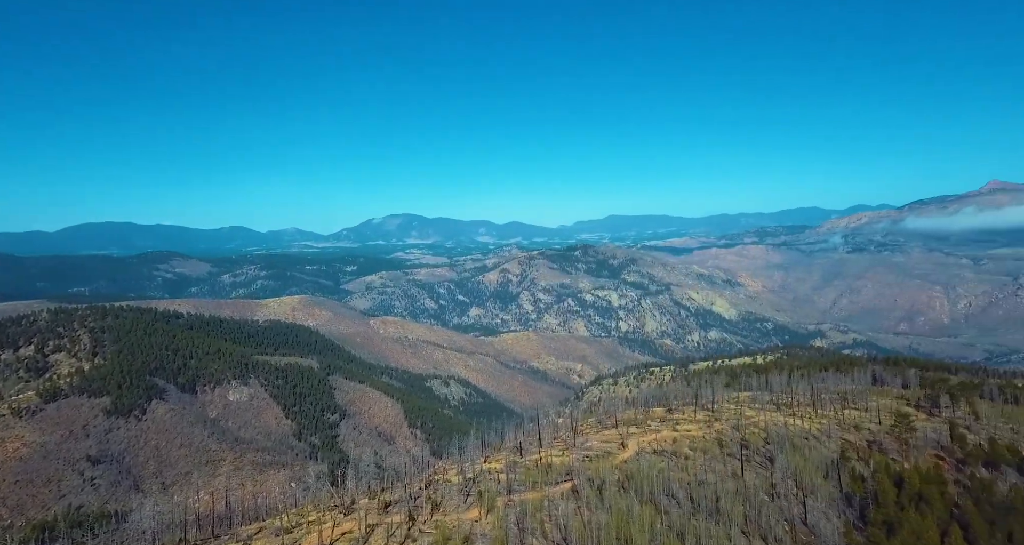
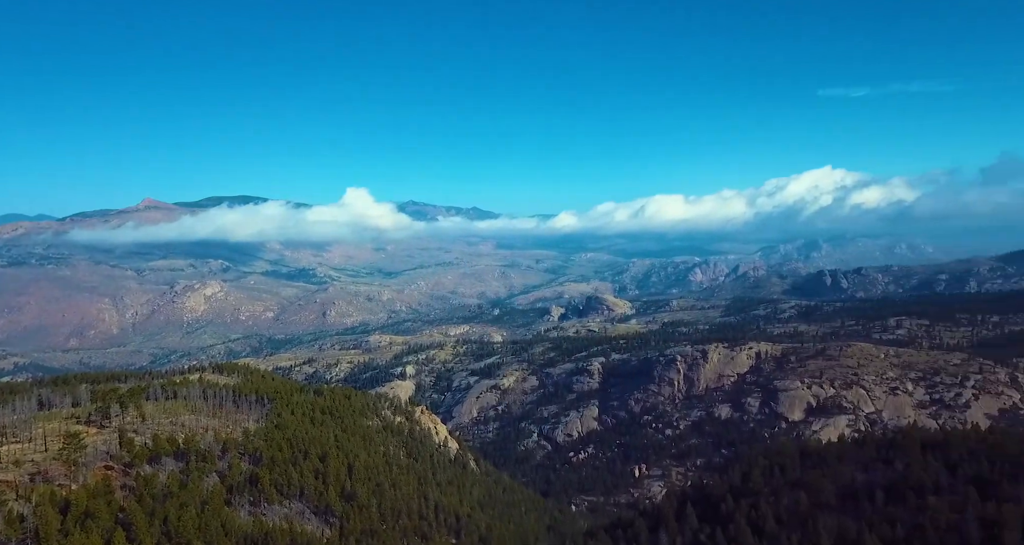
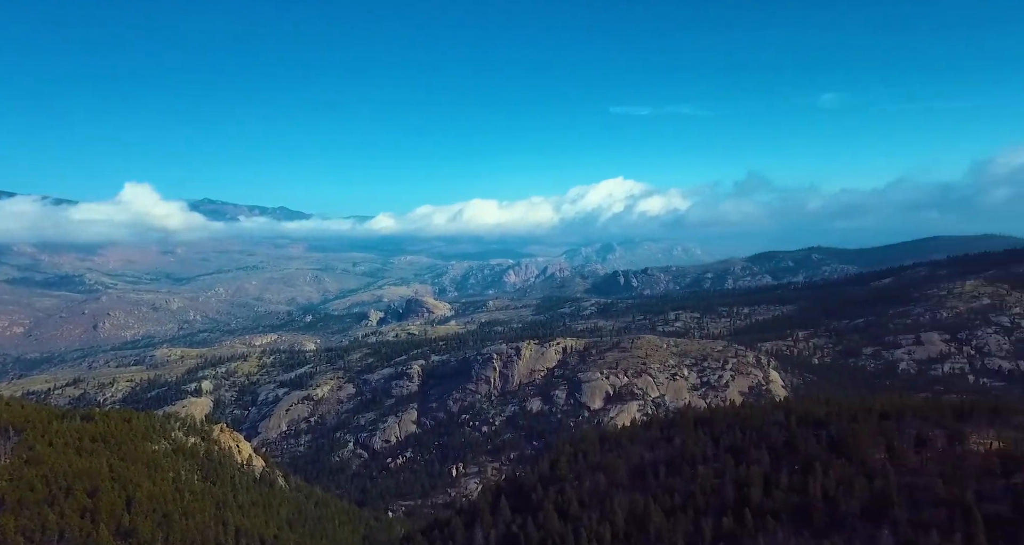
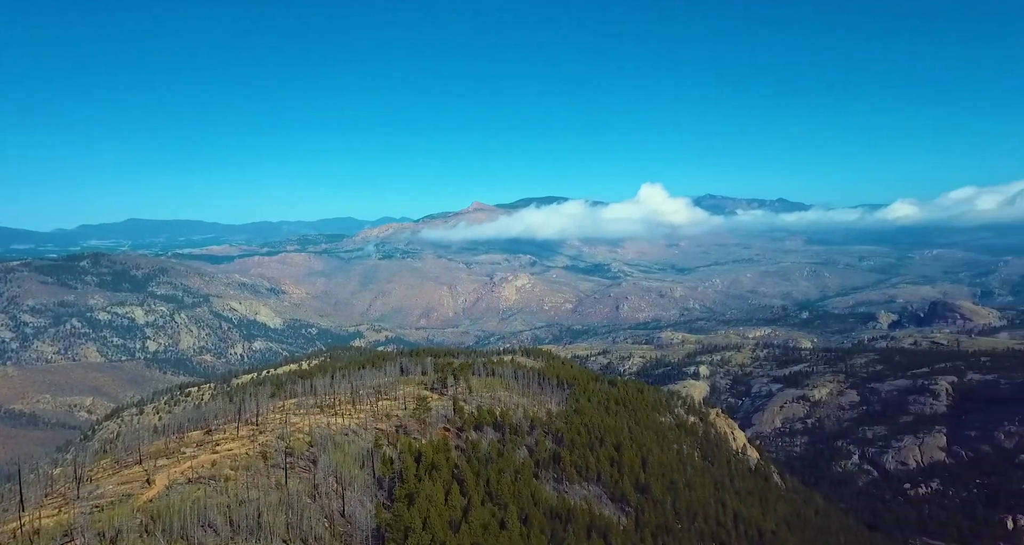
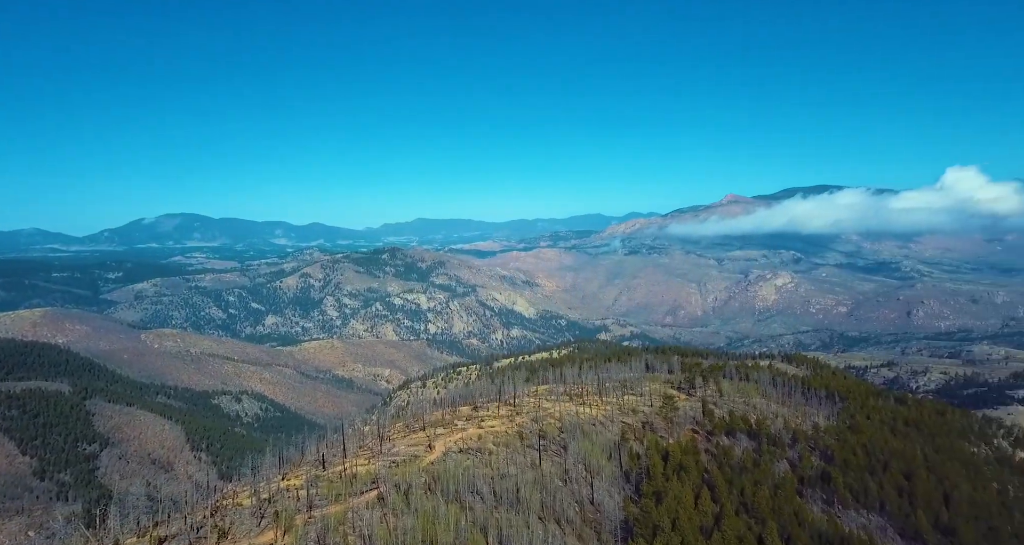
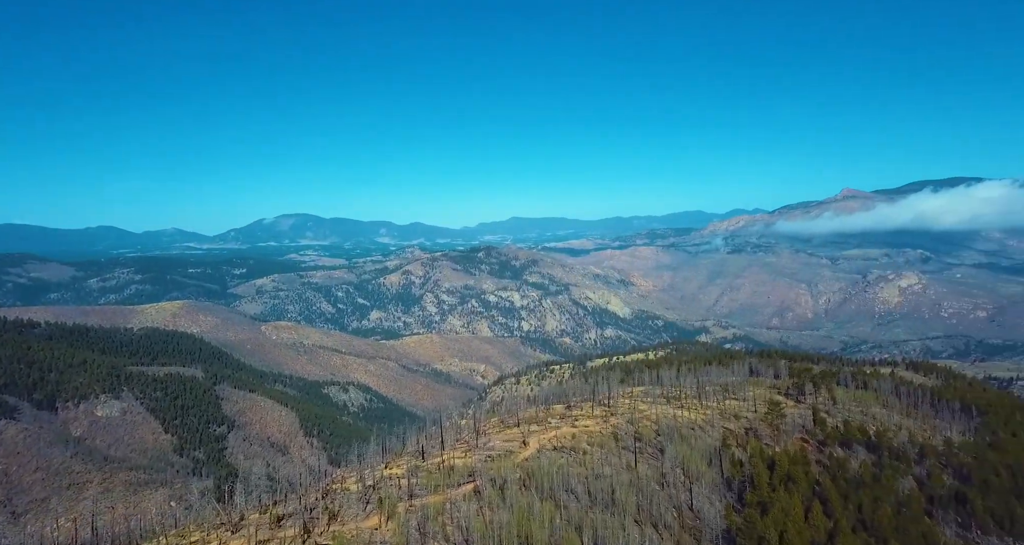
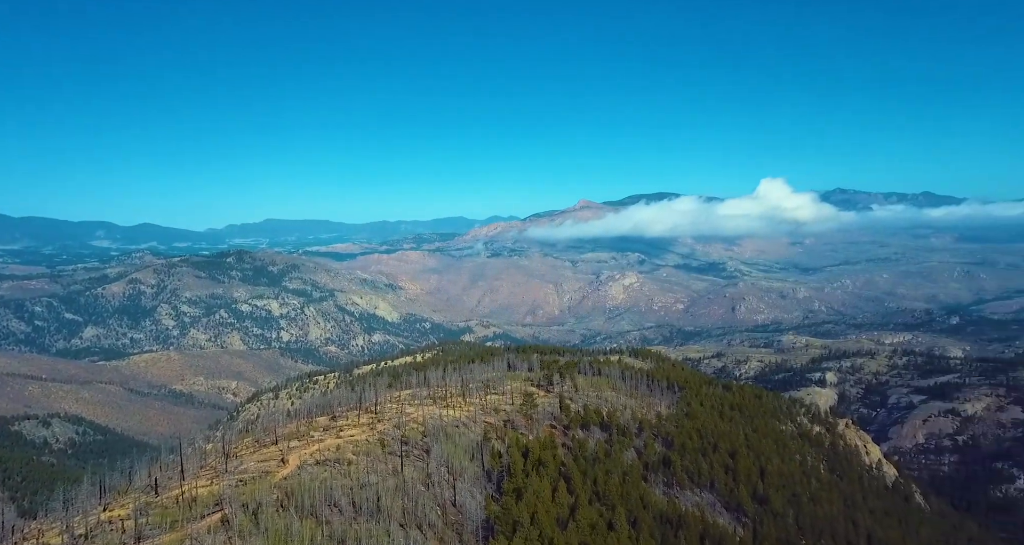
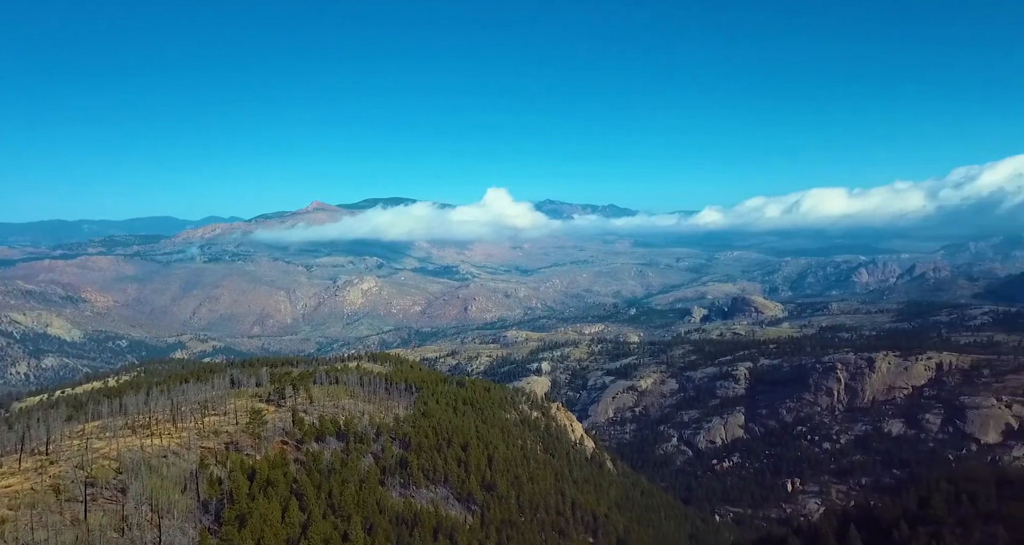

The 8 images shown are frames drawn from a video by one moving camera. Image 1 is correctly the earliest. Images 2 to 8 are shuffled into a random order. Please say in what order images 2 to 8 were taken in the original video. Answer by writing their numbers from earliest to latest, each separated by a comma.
6, 5, 7, 4, 8, 2, 3
